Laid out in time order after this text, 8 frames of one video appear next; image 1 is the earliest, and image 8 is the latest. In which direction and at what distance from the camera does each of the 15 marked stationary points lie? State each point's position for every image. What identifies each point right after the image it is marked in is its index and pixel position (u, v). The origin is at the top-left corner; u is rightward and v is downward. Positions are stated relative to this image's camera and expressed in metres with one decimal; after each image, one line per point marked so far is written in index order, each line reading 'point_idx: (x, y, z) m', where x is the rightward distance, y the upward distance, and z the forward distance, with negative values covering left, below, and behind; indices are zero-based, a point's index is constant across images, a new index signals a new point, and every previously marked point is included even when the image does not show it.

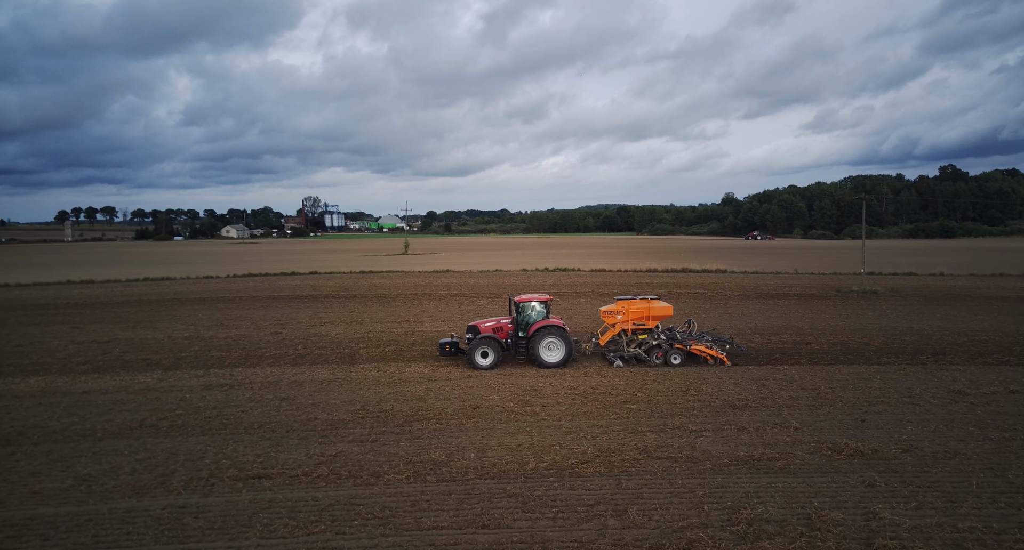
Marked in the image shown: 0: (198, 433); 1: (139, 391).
0: (-4.3, -2.2, +7.6) m
1: (-6.8, -2.1, +10.2) m
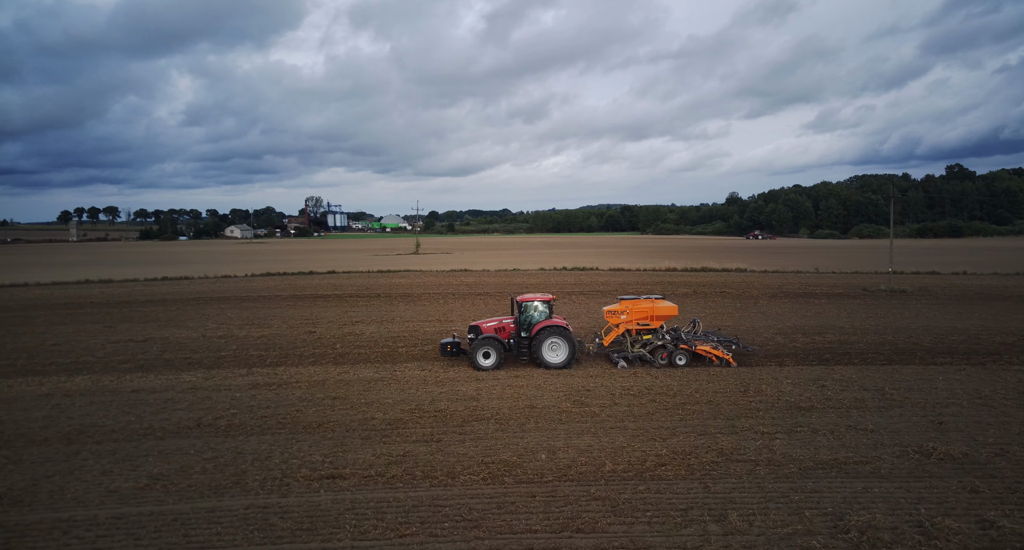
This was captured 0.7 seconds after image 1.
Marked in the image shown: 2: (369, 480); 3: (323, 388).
0: (-3.5, -2.1, +7.6) m
1: (-5.9, -2.1, +10.2) m
2: (-1.5, -2.1, +5.7) m
3: (-3.3, -2.0, +10.0) m
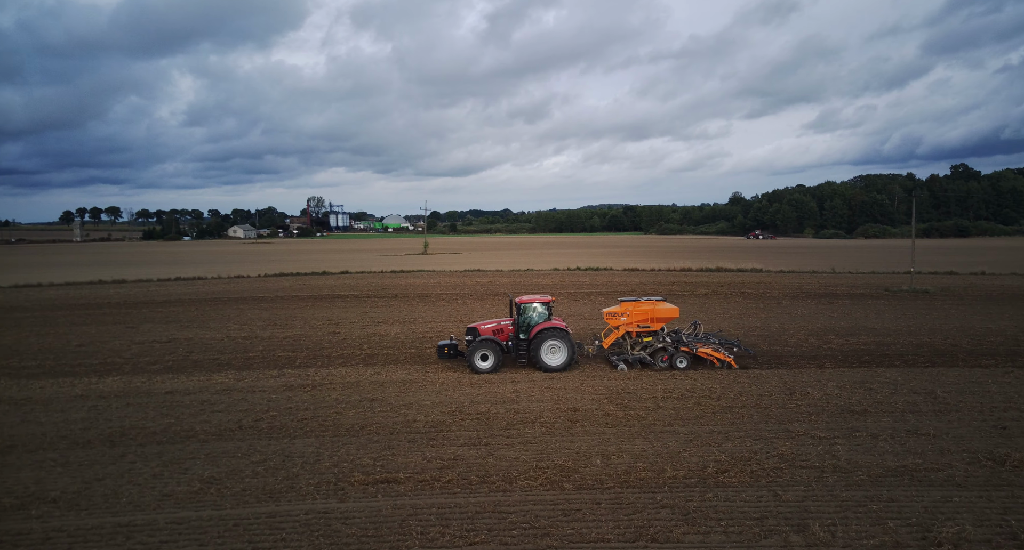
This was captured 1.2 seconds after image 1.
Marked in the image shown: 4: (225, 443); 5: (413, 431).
0: (-2.8, -2.2, +7.5) m
1: (-5.3, -2.1, +10.2) m
2: (-0.9, -2.1, +5.7) m
3: (-2.7, -2.0, +10.0) m
4: (-3.8, -2.2, +7.3) m
5: (-1.3, -2.1, +7.5) m
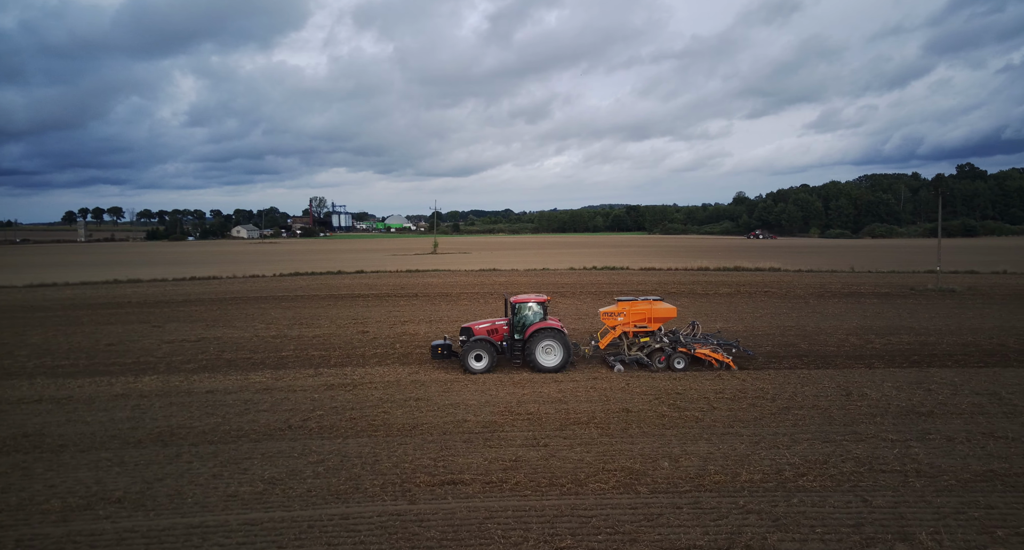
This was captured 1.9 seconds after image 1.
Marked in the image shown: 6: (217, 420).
0: (-2.1, -2.1, +7.4) m
1: (-4.5, -2.1, +10.2) m
2: (-0.2, -2.1, +5.5) m
3: (-1.9, -2.0, +9.9) m
4: (-3.0, -2.2, +7.2) m
5: (-0.6, -2.1, +7.4) m
6: (-4.5, -2.2, +8.5) m
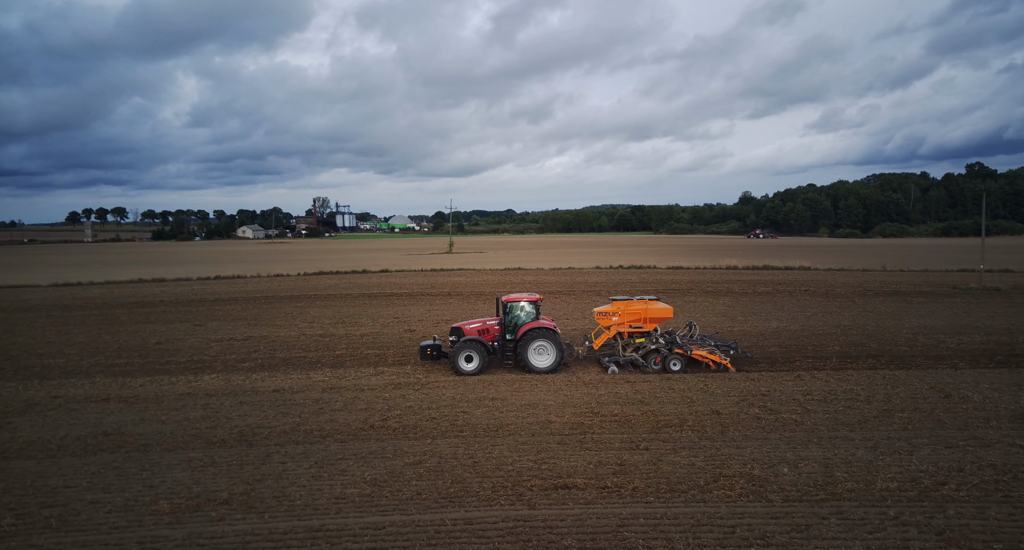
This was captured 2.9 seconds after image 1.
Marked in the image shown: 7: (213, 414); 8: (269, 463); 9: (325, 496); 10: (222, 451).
0: (-0.9, -2.1, +7.3) m
1: (-3.3, -2.1, +10.1) m
2: (+0.9, -2.1, +5.3) m
3: (-0.7, -2.0, +9.7) m
4: (-1.9, -2.2, +7.1) m
5: (+0.6, -2.0, +7.2) m
6: (-3.3, -2.2, +8.4) m
7: (-4.8, -2.2, +9.0) m
8: (-2.9, -2.2, +6.6) m
9: (-1.9, -2.2, +5.5) m
10: (-3.7, -2.2, +7.1) m
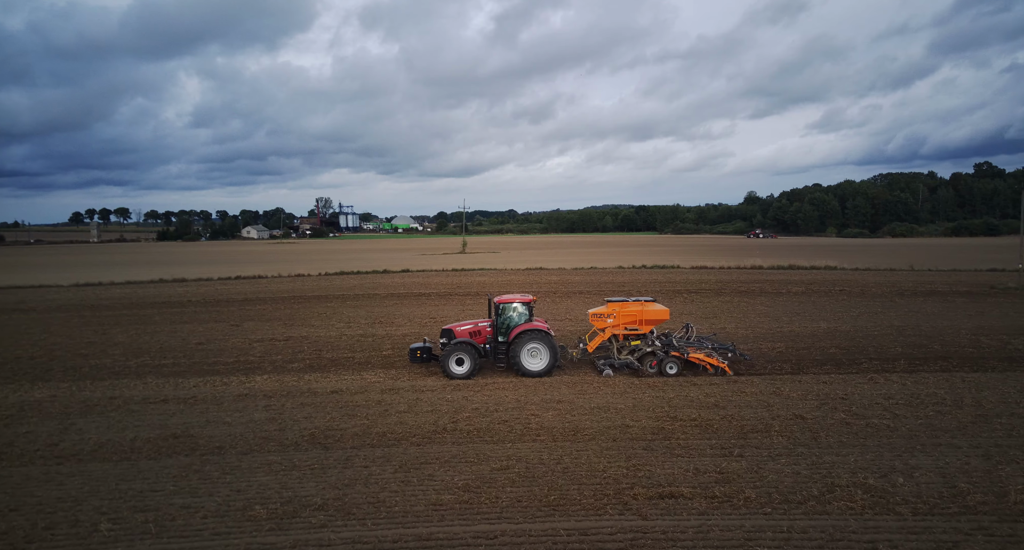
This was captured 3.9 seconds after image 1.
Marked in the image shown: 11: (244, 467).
0: (+0.1, -2.1, +7.1) m
1: (-2.2, -2.1, +9.9) m
2: (+1.9, -2.1, +5.1) m
3: (+0.4, -2.0, +9.6) m
4: (-0.9, -2.2, +7.0) m
5: (+1.6, -2.0, +7.0) m
6: (-2.2, -2.2, +8.3) m
7: (-3.8, -2.2, +8.9) m
8: (-1.9, -2.2, +6.5) m
9: (-0.9, -2.2, +5.4) m
10: (-2.7, -2.3, +7.0) m
11: (-3.2, -2.3, +6.6) m
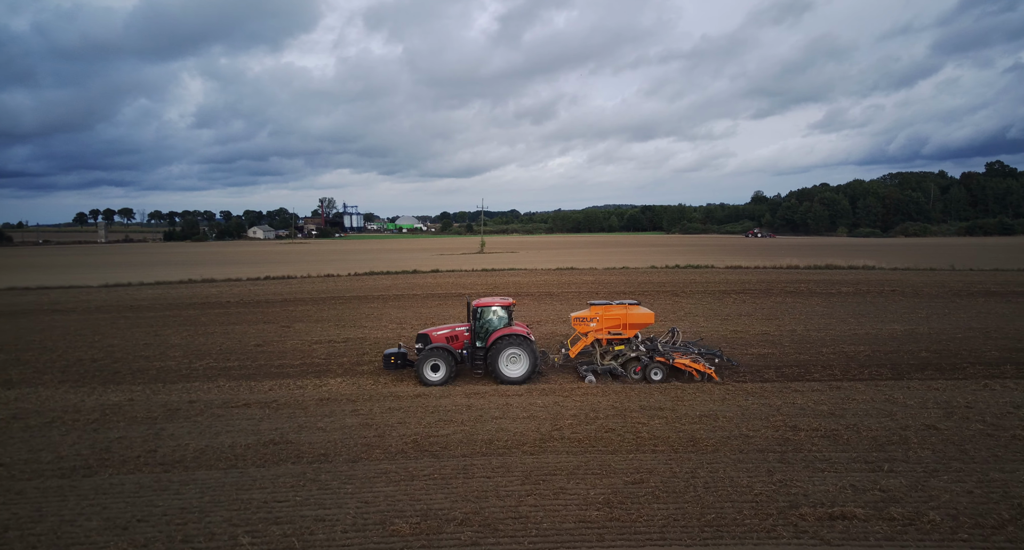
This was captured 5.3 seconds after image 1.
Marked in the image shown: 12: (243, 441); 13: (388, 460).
0: (+1.5, -2.2, +6.8) m
1: (-0.6, -2.1, +9.7) m
2: (+3.3, -2.1, +4.8) m
3: (+1.9, -2.0, +9.2) m
4: (+0.6, -2.2, +6.7) m
5: (+3.0, -2.1, +6.7) m
6: (-0.7, -2.2, +8.1) m
7: (-2.2, -2.3, +8.7) m
8: (-0.4, -2.3, +6.2) m
9: (+0.5, -2.3, +5.1) m
10: (-1.2, -2.3, +6.8) m
11: (-1.7, -2.3, +6.4) m
12: (-3.9, -2.4, +8.0) m
13: (-1.6, -2.3, +7.0) m
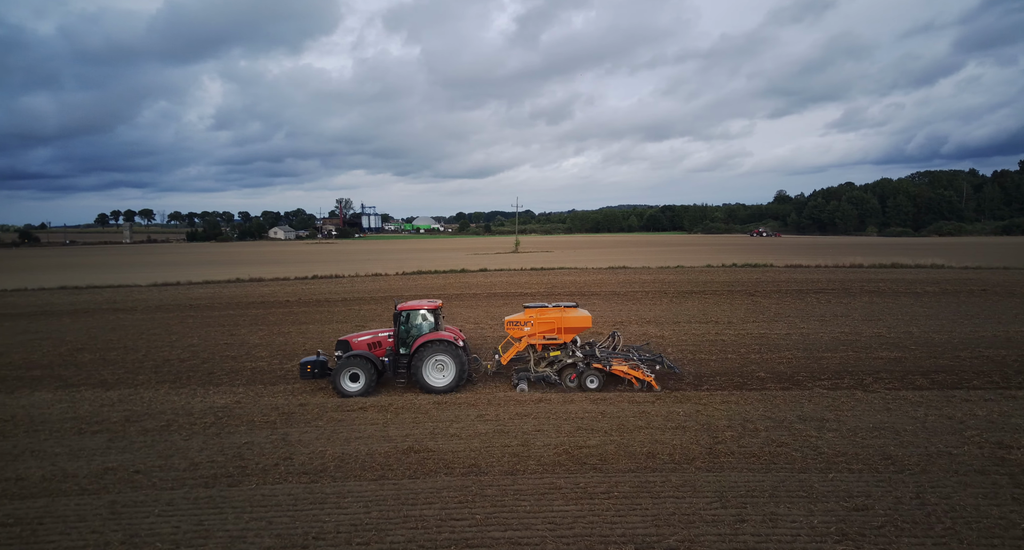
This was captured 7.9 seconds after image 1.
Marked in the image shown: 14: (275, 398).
0: (+3.5, -2.1, +6.1) m
1: (+1.5, -2.1, +9.1) m
2: (+5.1, -2.1, +3.9) m
3: (+4.0, -2.0, +8.5) m
4: (+2.6, -2.2, +6.0) m
5: (+5.0, -2.1, +5.9) m
6: (+1.3, -2.2, +7.5) m
7: (-0.2, -2.3, +8.2) m
8: (+1.5, -2.2, +5.6) m
9: (+2.4, -2.2, +4.5) m
10: (+0.7, -2.3, +6.2) m
11: (+0.2, -2.3, +5.9) m
12: (-1.8, -2.4, +7.6) m
13: (+0.4, -2.3, +6.4) m
14: (-4.7, -2.4, +11.0) m
